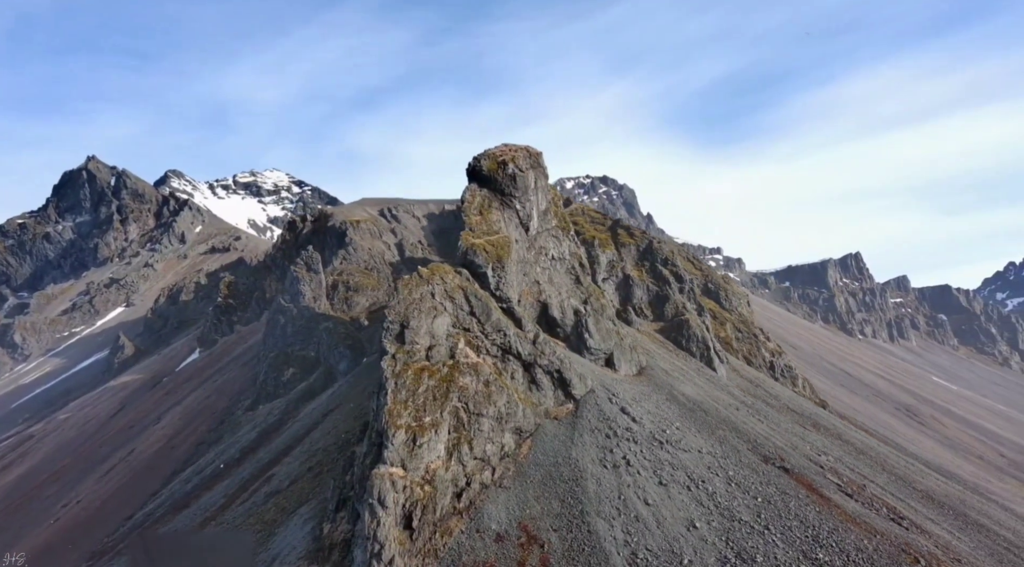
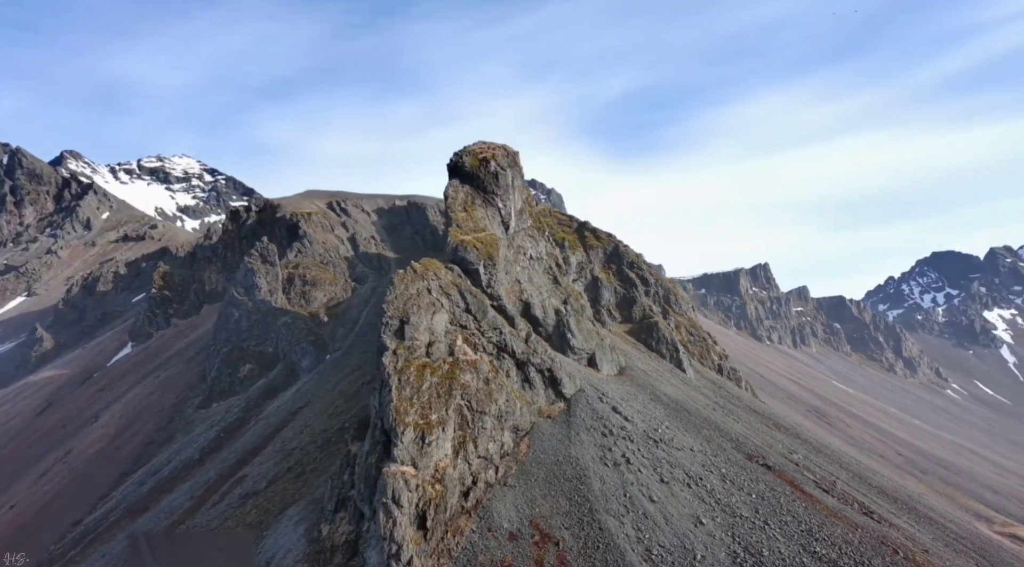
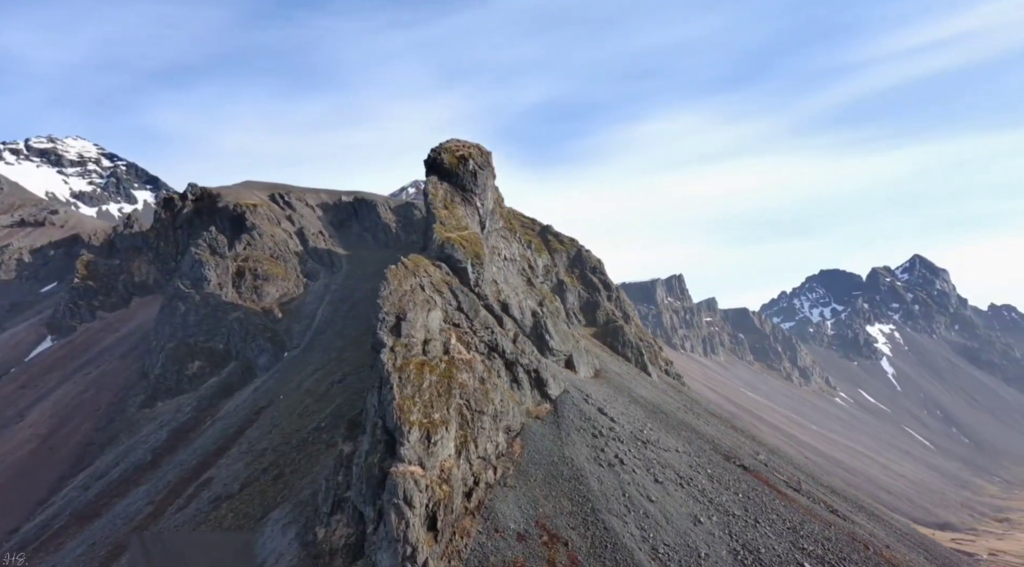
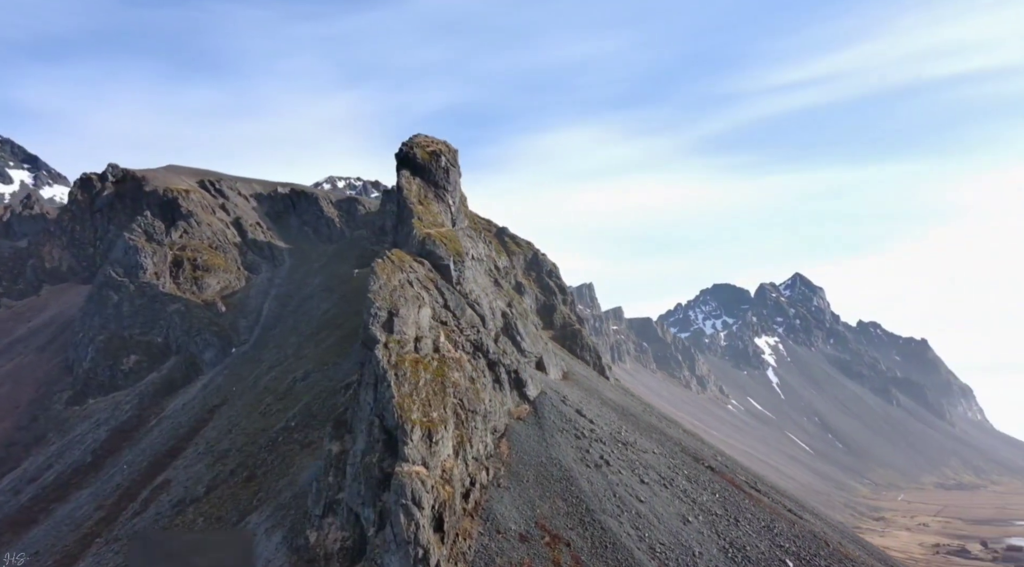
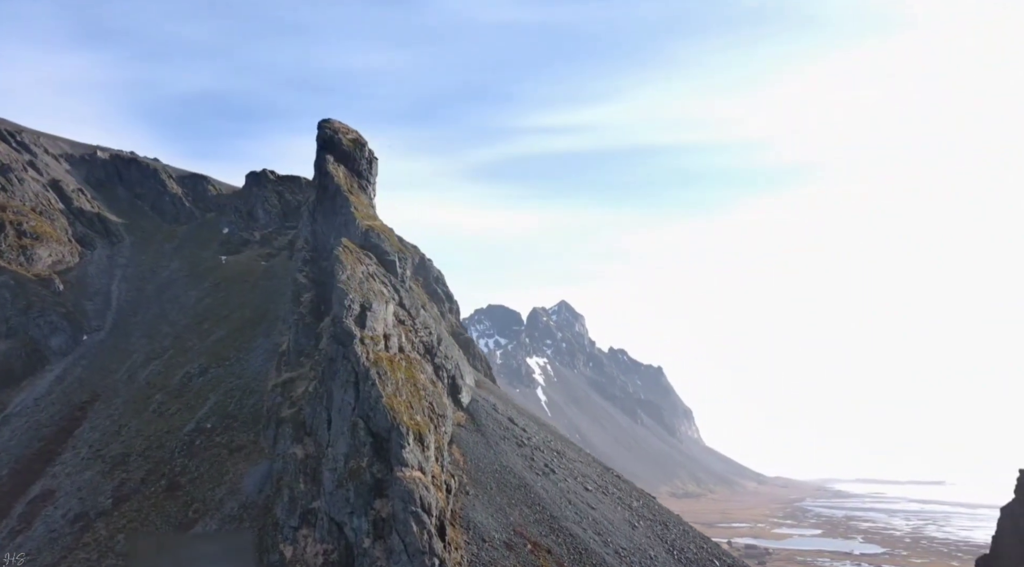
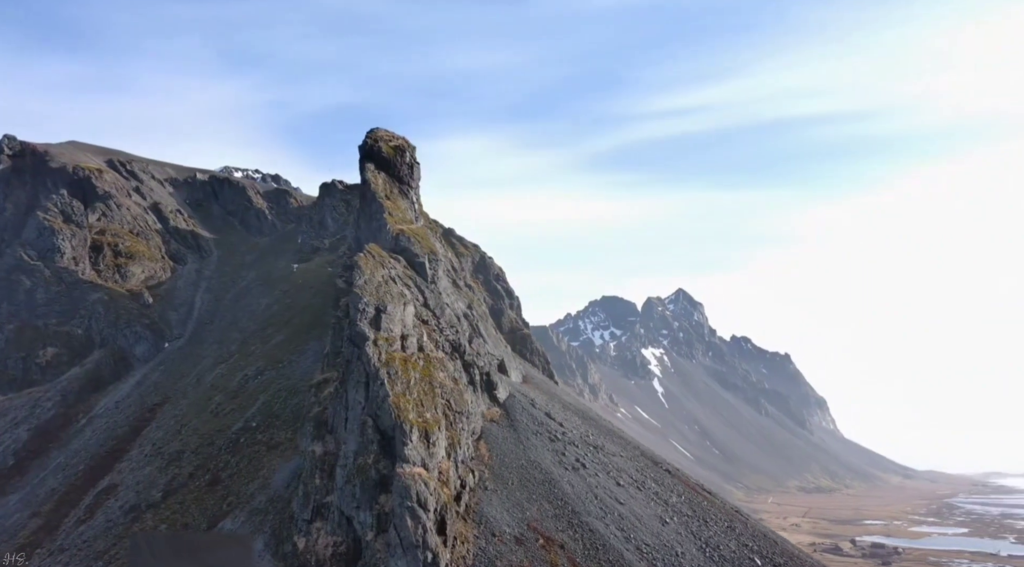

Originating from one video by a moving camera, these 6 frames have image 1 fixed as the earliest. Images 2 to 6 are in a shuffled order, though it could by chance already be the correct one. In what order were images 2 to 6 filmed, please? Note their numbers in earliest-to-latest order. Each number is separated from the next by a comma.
2, 3, 4, 6, 5
